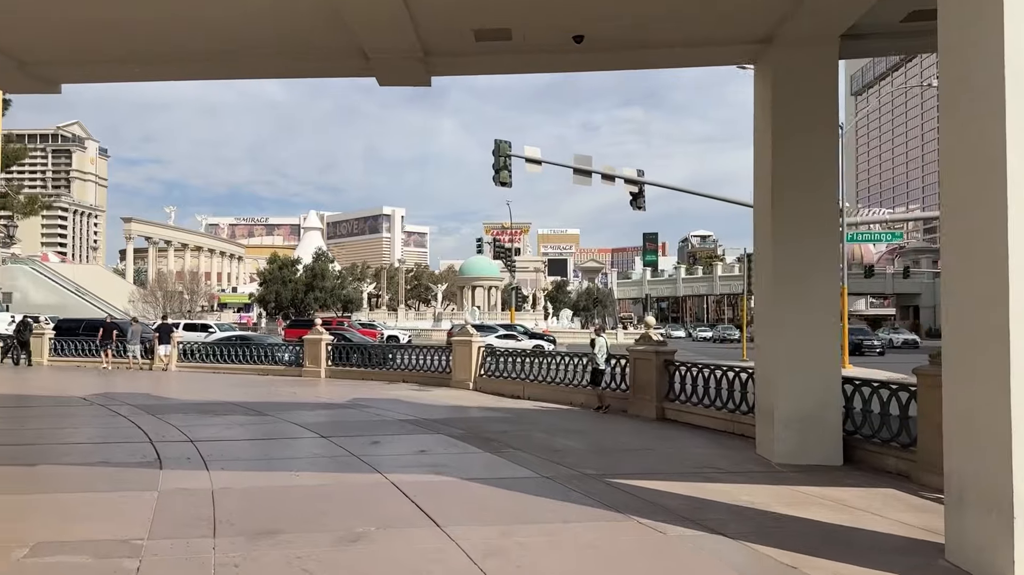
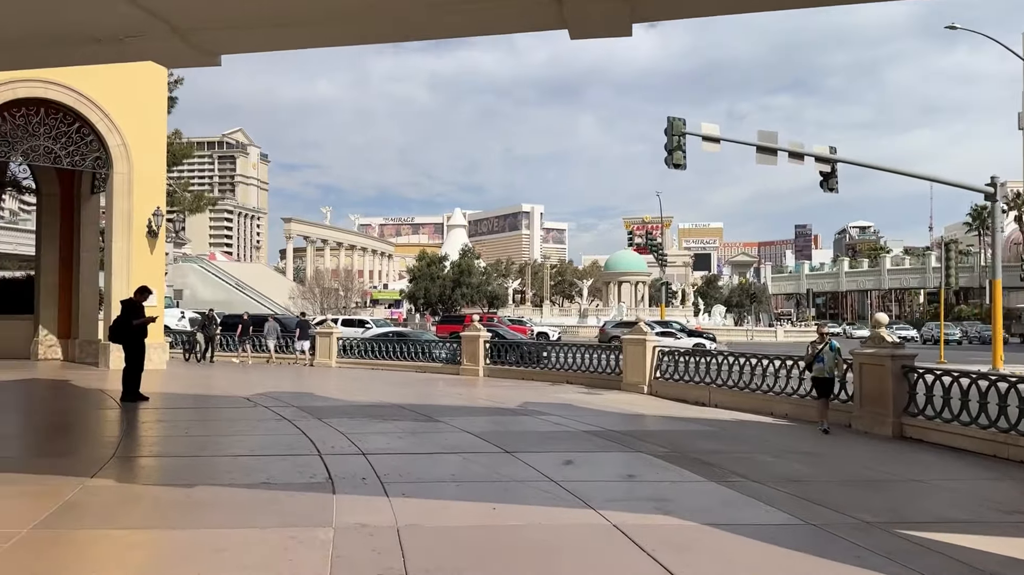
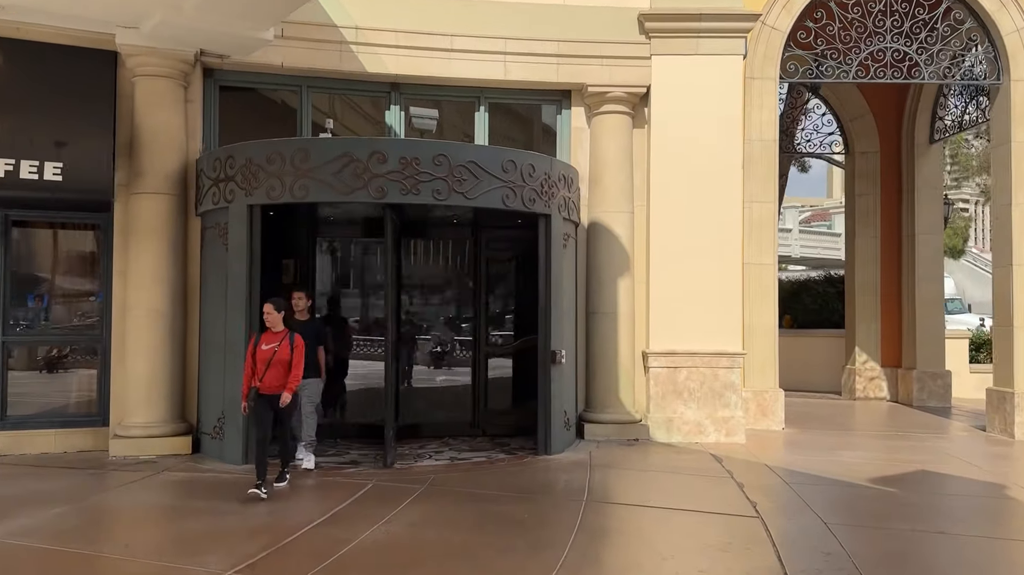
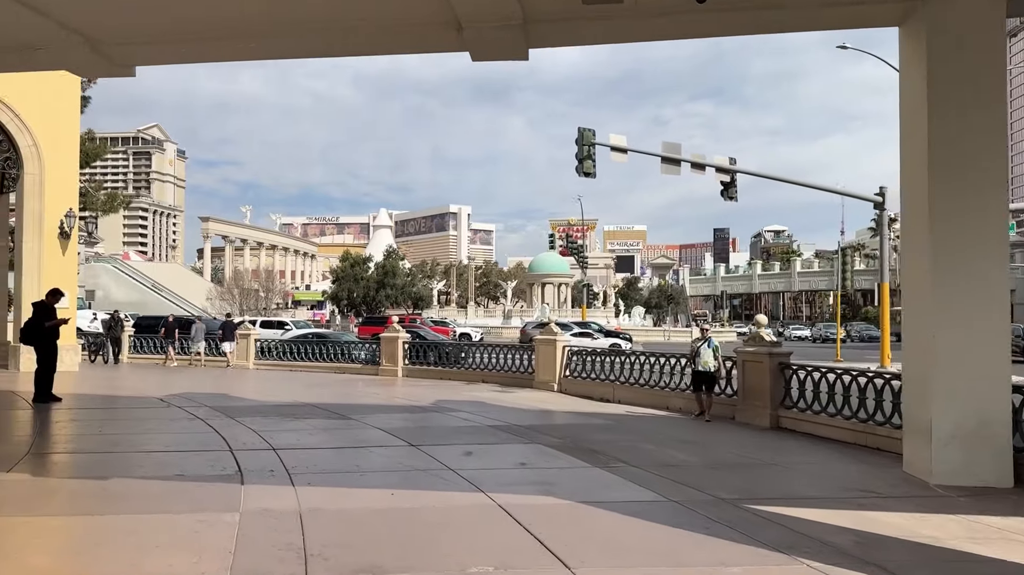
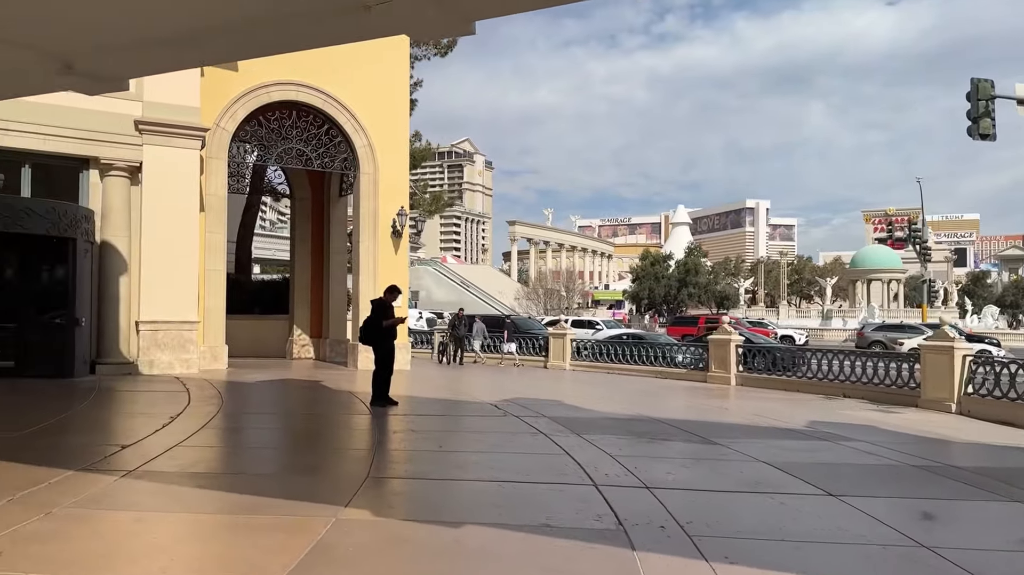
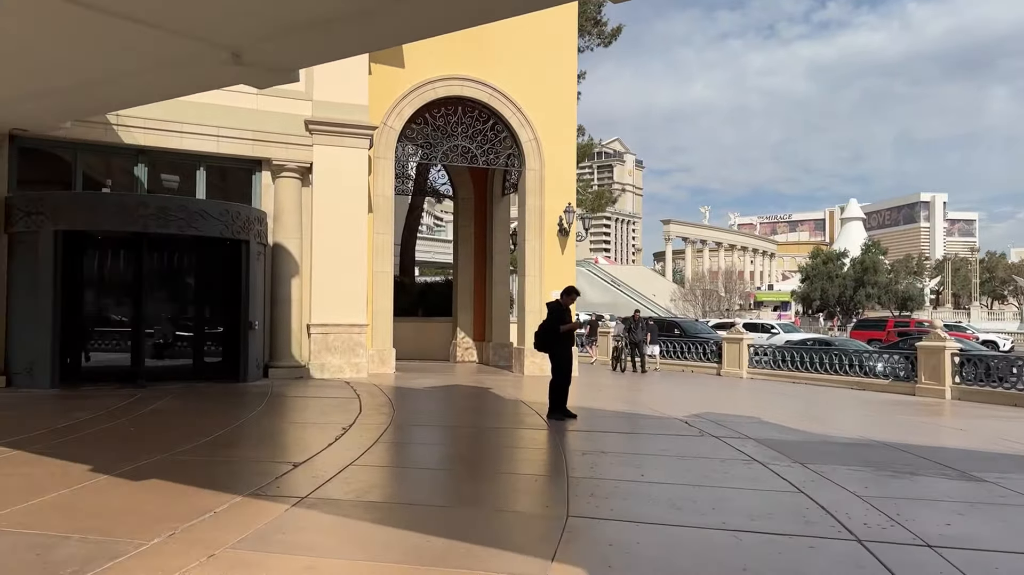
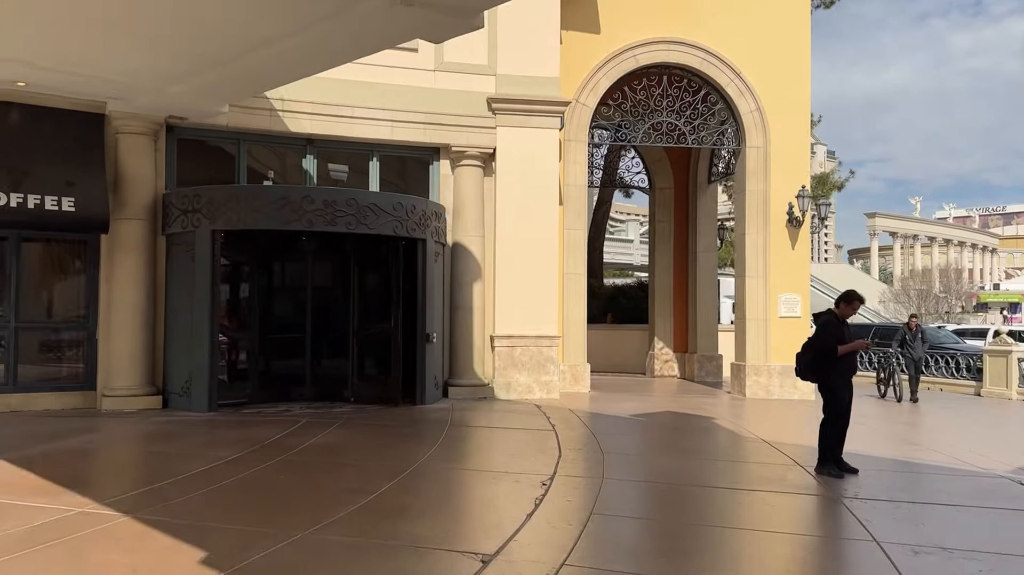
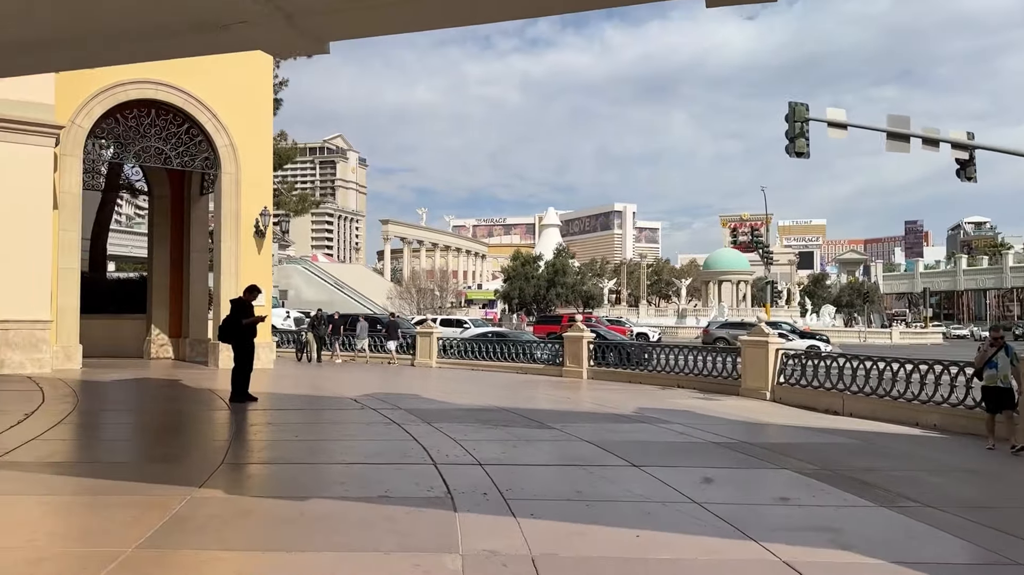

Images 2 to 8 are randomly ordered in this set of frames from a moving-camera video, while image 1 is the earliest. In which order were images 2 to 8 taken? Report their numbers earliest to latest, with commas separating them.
4, 2, 8, 5, 6, 7, 3
